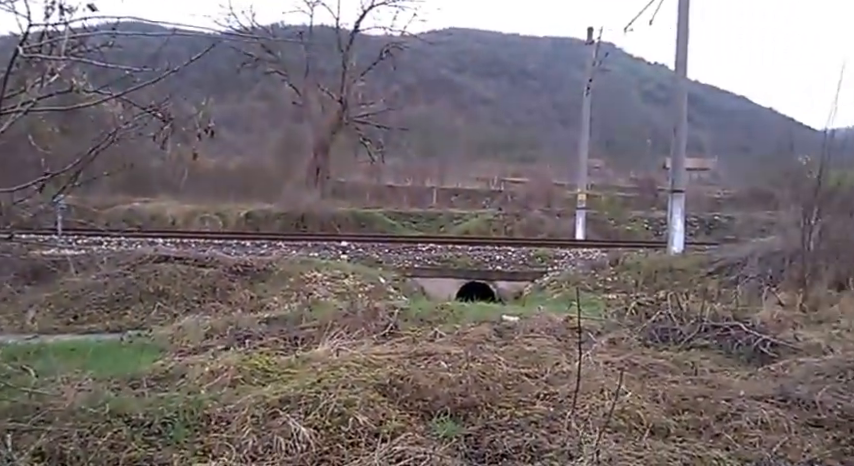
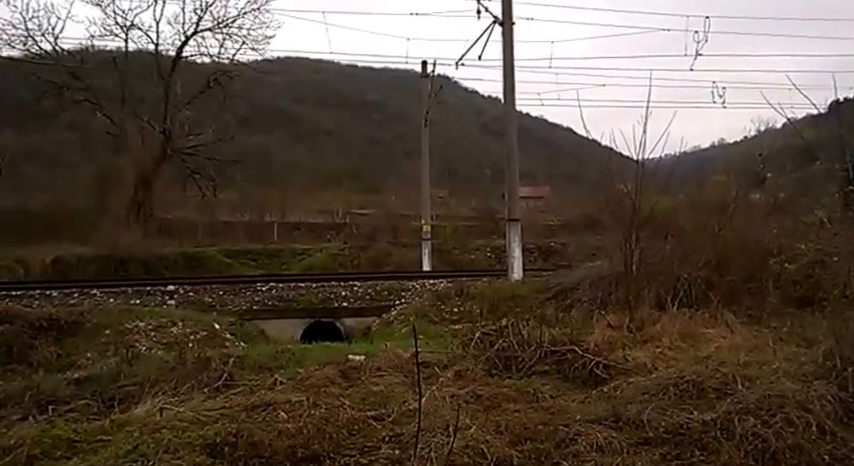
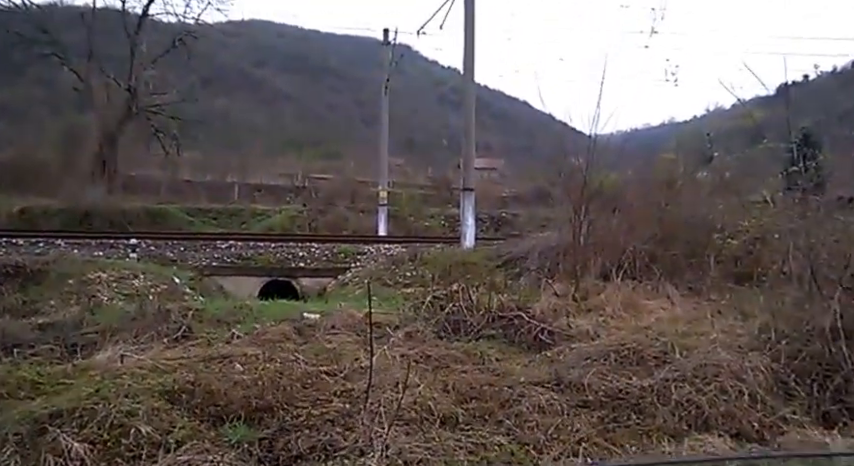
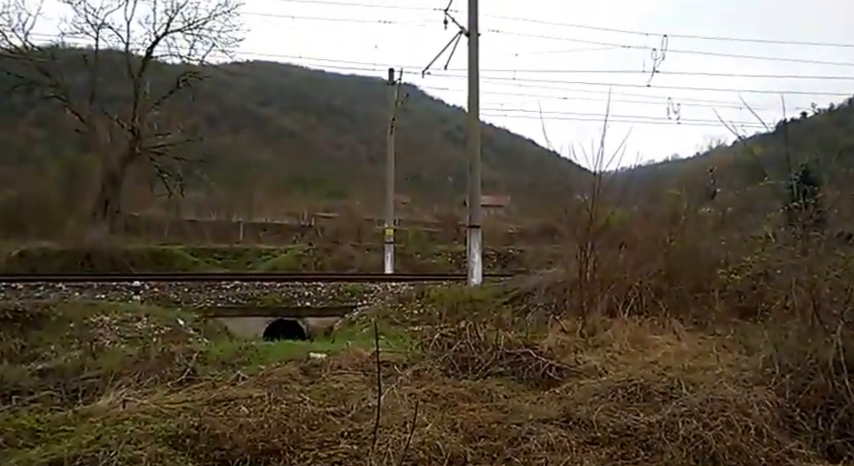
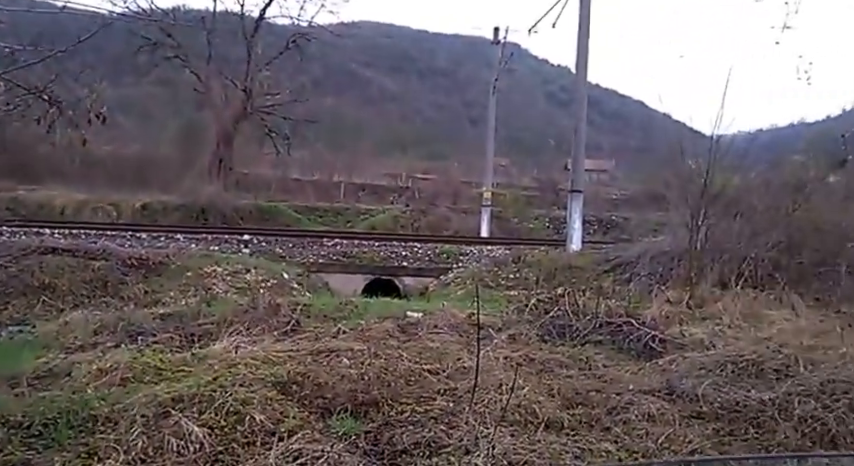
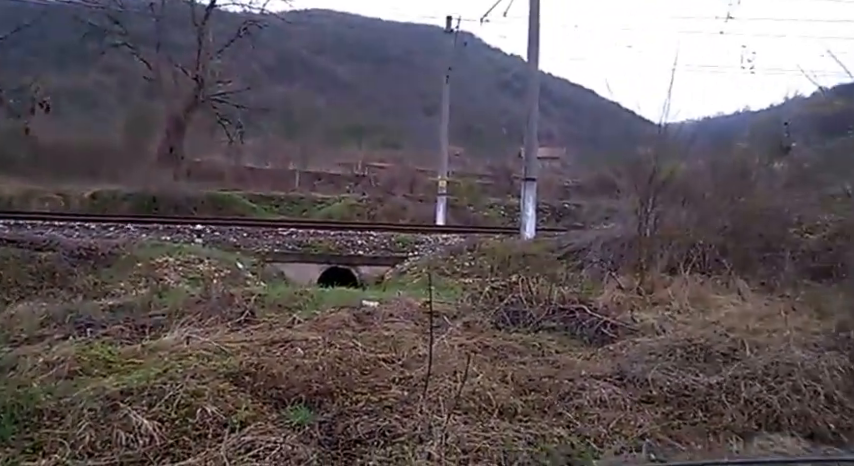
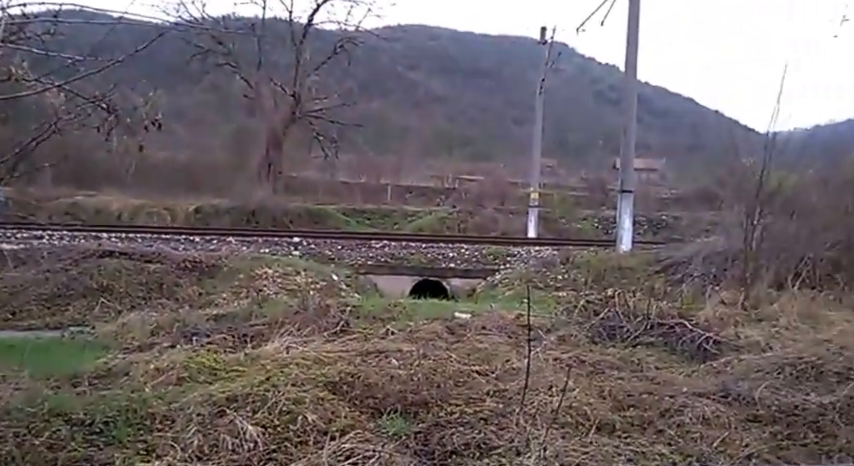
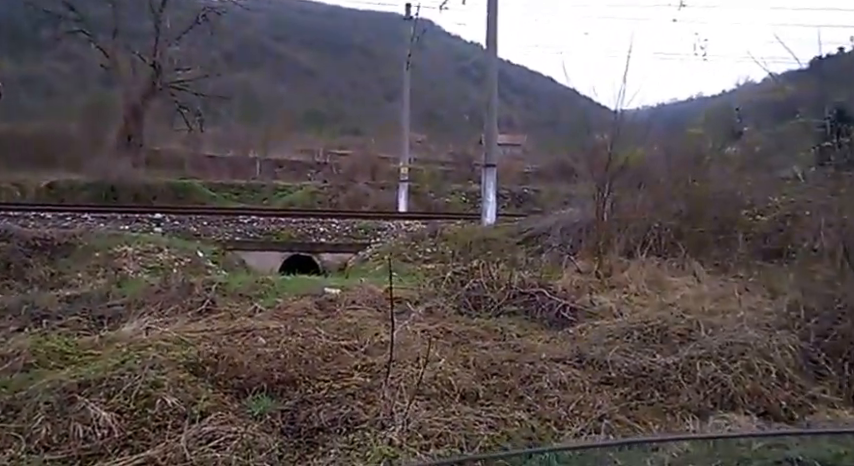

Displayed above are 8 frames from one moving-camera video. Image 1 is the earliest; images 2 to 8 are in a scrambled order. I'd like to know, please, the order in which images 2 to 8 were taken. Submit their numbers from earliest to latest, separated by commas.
7, 5, 6, 8, 3, 4, 2
